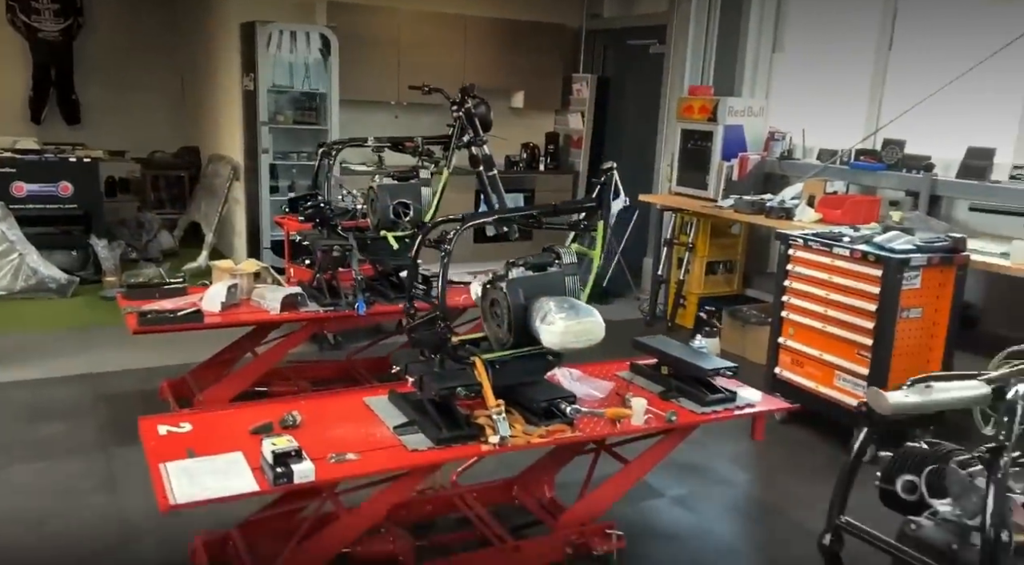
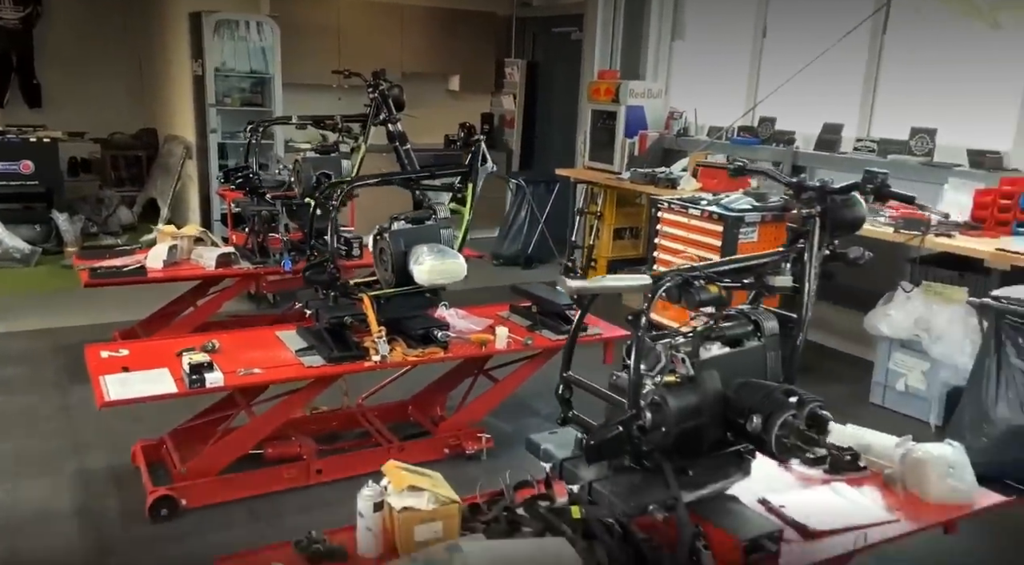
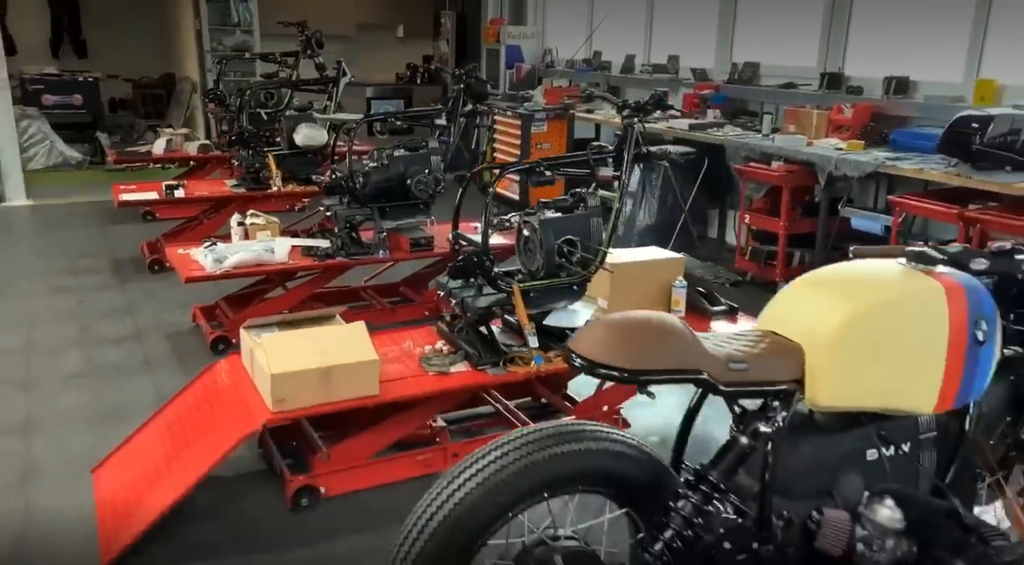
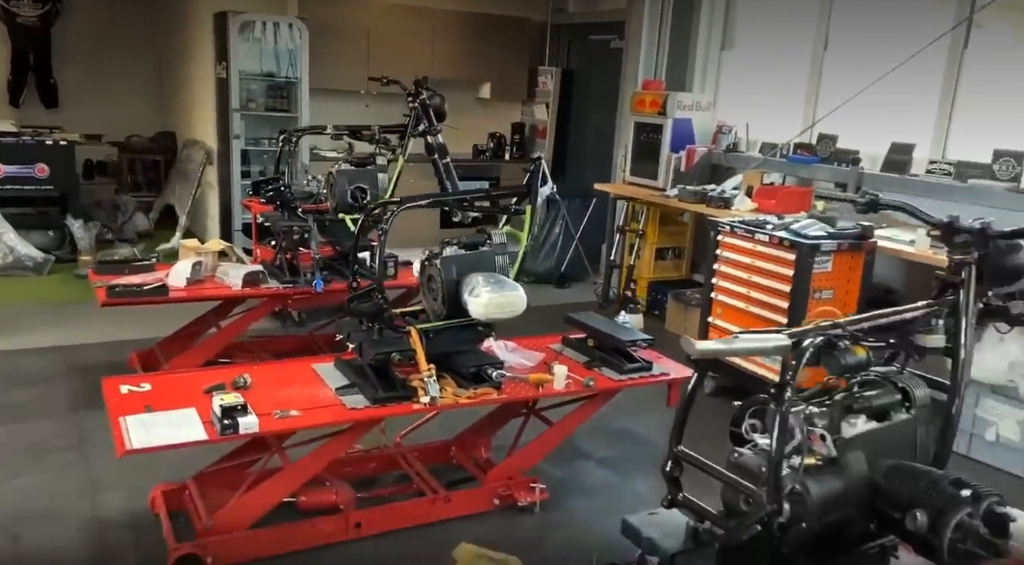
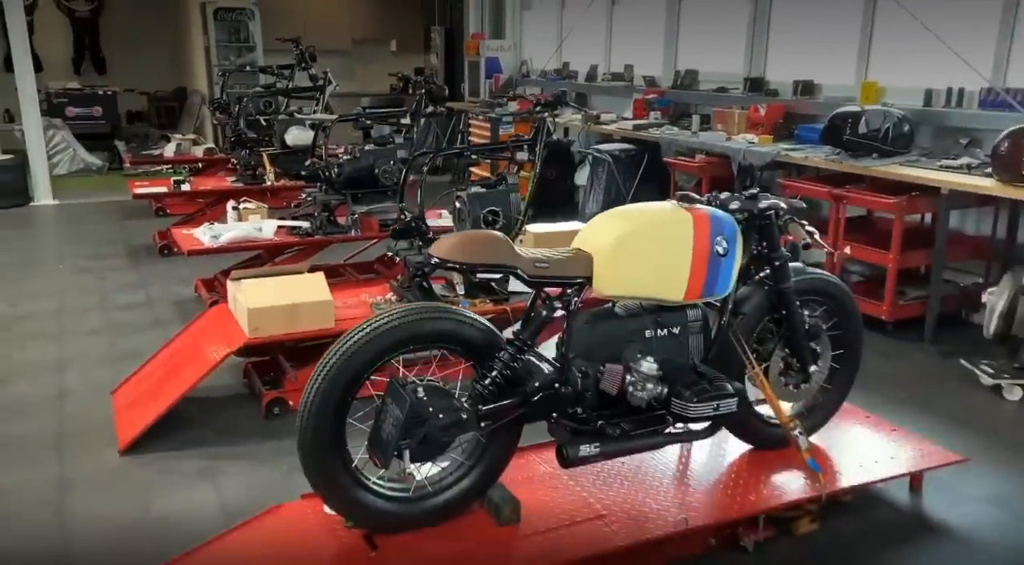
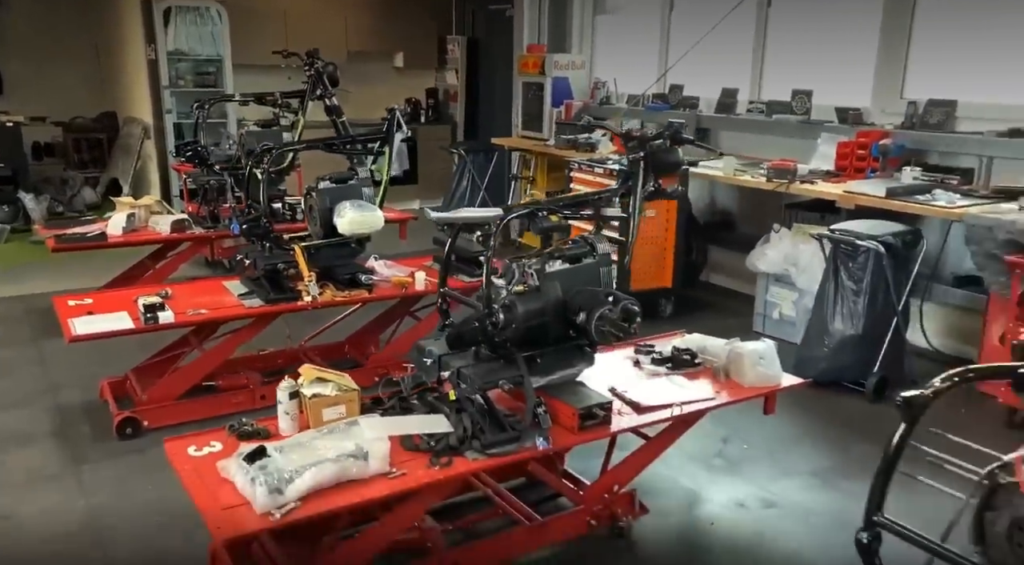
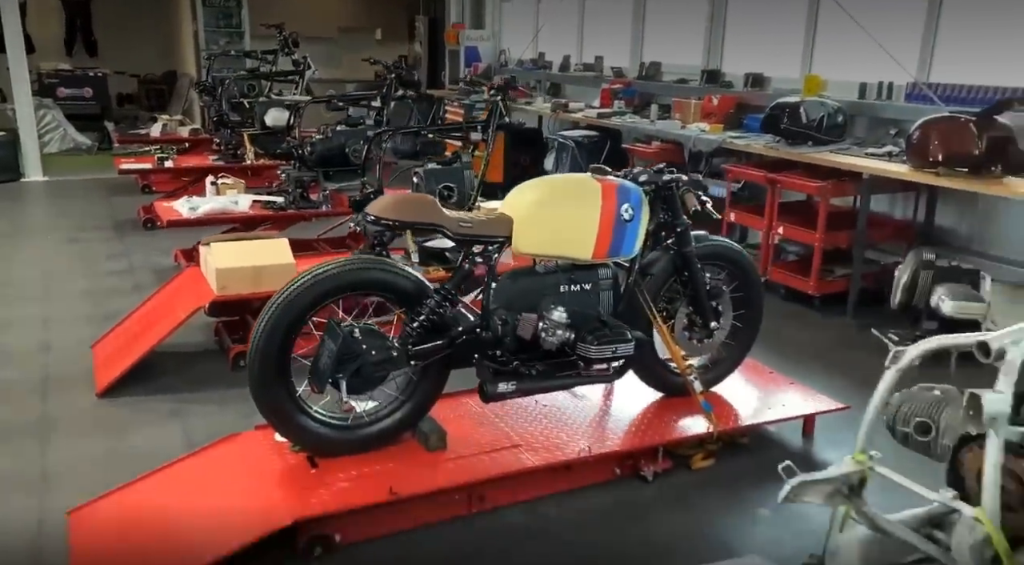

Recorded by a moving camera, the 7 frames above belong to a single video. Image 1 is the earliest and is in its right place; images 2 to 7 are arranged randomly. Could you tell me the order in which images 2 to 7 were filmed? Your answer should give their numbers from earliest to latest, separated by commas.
4, 2, 6, 3, 5, 7
